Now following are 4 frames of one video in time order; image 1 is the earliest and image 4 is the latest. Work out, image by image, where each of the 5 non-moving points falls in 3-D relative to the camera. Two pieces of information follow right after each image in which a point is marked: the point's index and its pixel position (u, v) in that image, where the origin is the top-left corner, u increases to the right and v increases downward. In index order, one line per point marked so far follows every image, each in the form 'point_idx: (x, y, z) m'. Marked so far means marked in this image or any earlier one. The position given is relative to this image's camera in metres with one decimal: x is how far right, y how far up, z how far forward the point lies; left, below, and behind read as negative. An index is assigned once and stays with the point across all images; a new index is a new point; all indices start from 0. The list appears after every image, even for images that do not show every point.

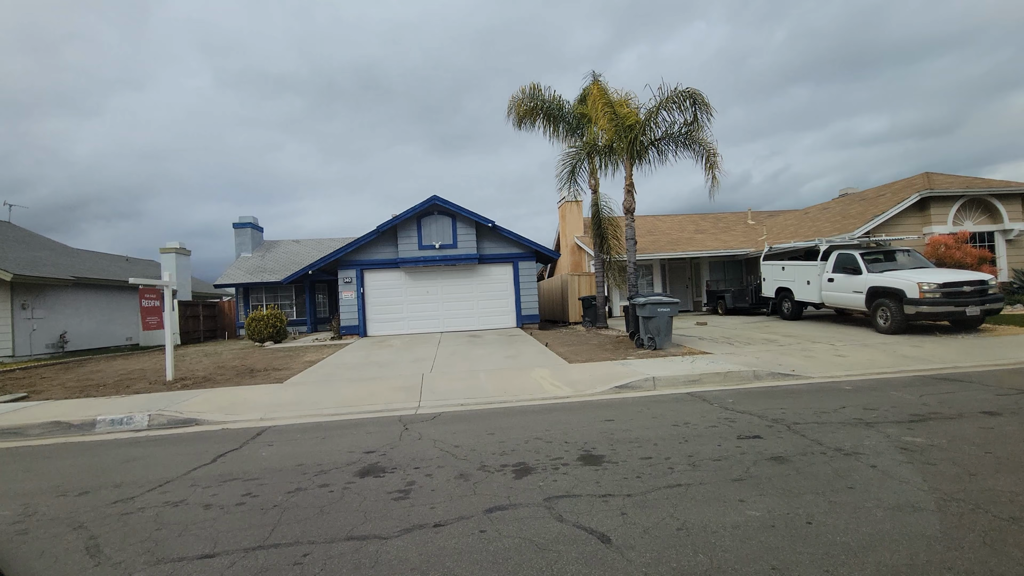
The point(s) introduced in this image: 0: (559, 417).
0: (+0.5, -1.6, +5.9) m
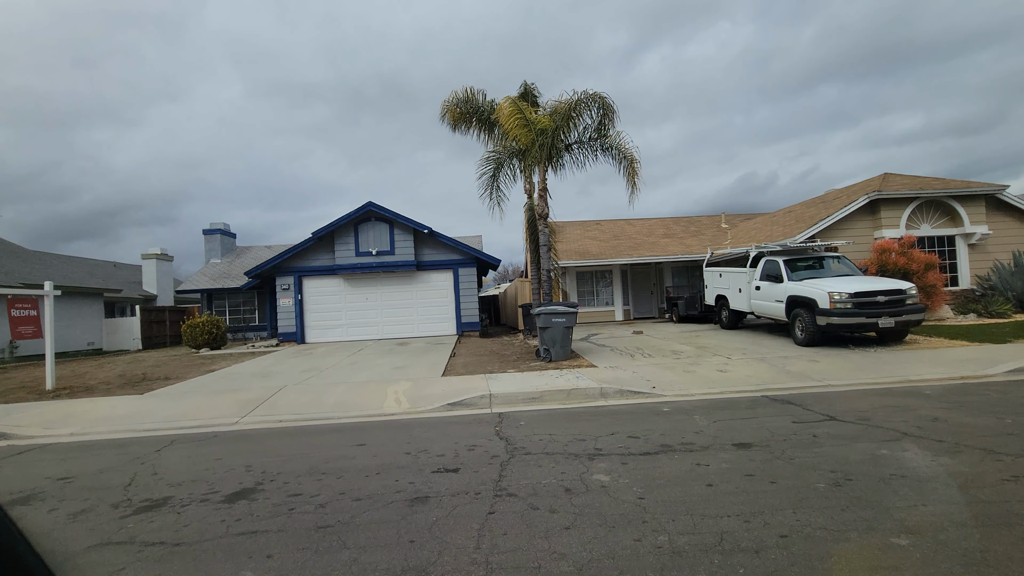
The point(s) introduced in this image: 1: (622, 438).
0: (-2.2, -1.7, +5.6) m
1: (+1.1, -1.5, +5.0) m
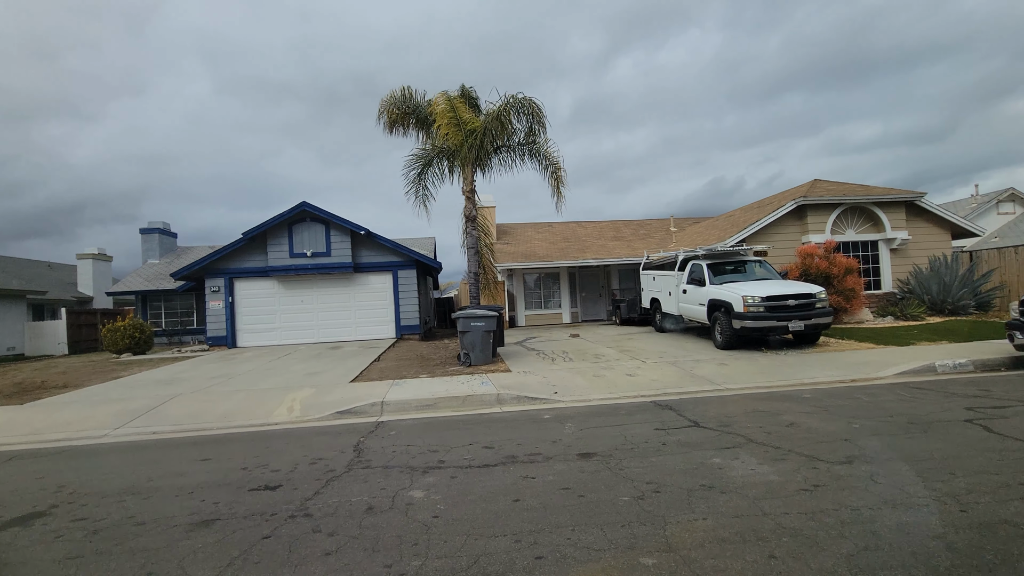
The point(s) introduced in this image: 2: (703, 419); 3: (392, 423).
0: (-3.7, -1.8, +5.3) m
1: (-0.4, -1.6, +4.8) m
2: (+2.2, -1.5, +5.6) m
3: (-1.6, -1.8, +6.4) m
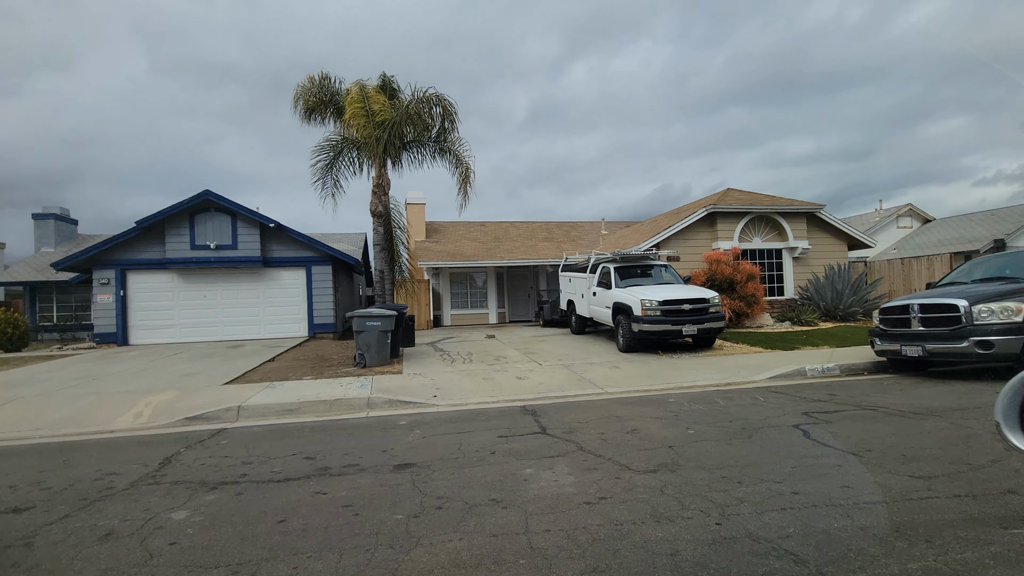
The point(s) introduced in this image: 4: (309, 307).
0: (-5.4, -1.7, +4.6) m
1: (-2.0, -1.6, +4.5) m
2: (+0.5, -1.5, +5.5) m
3: (-3.4, -1.7, +5.9) m
4: (-7.0, -0.7, +16.9) m
